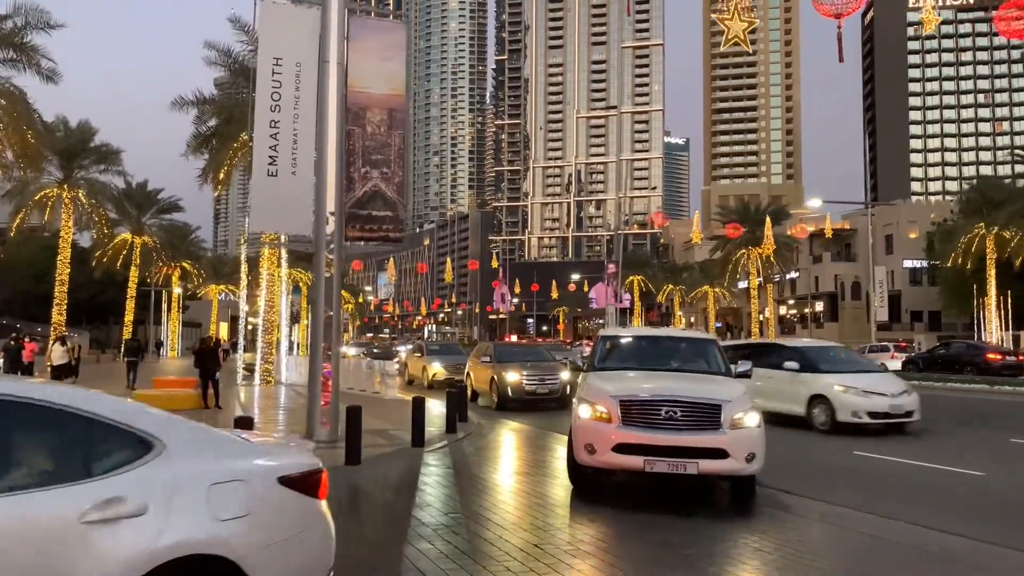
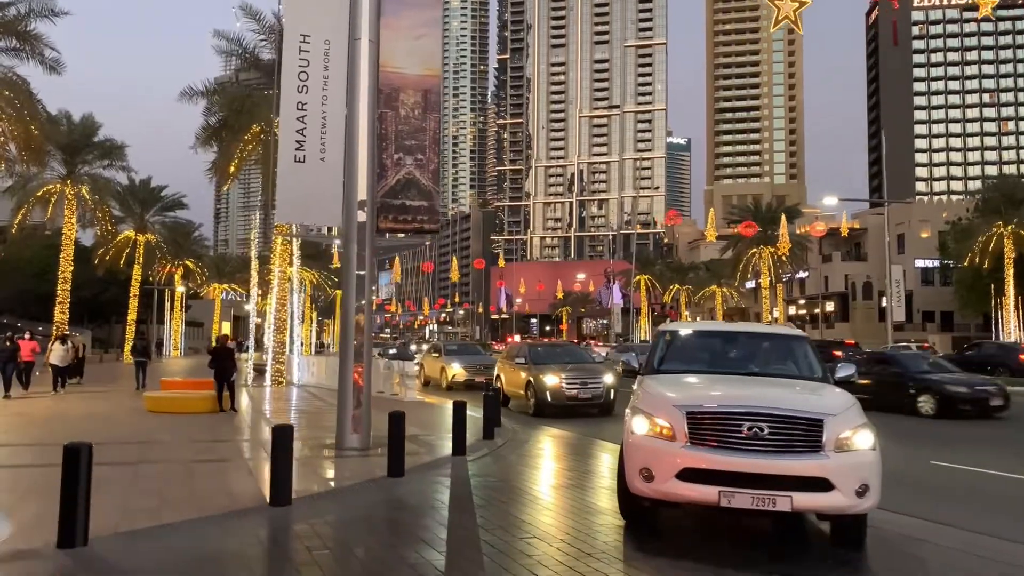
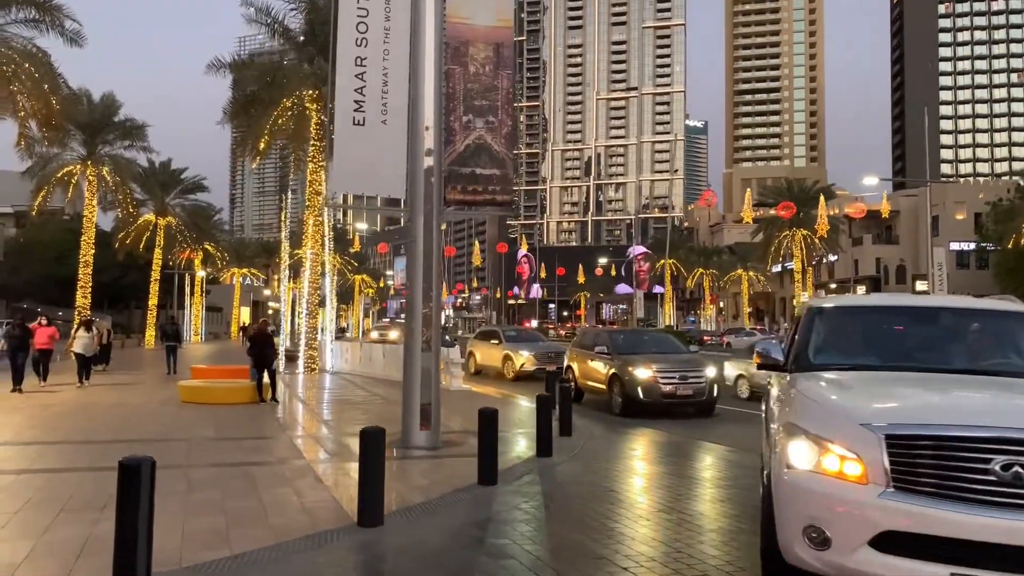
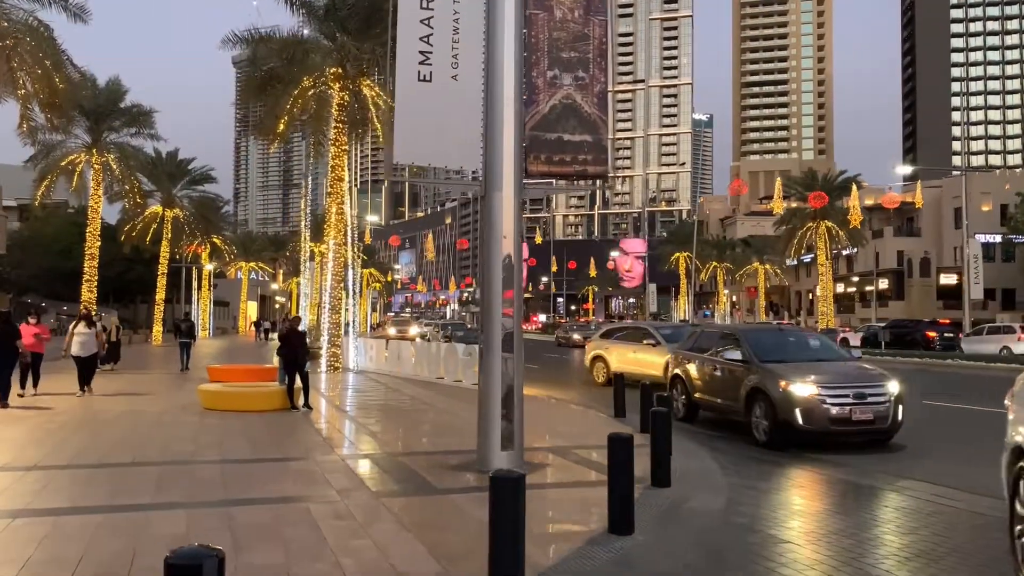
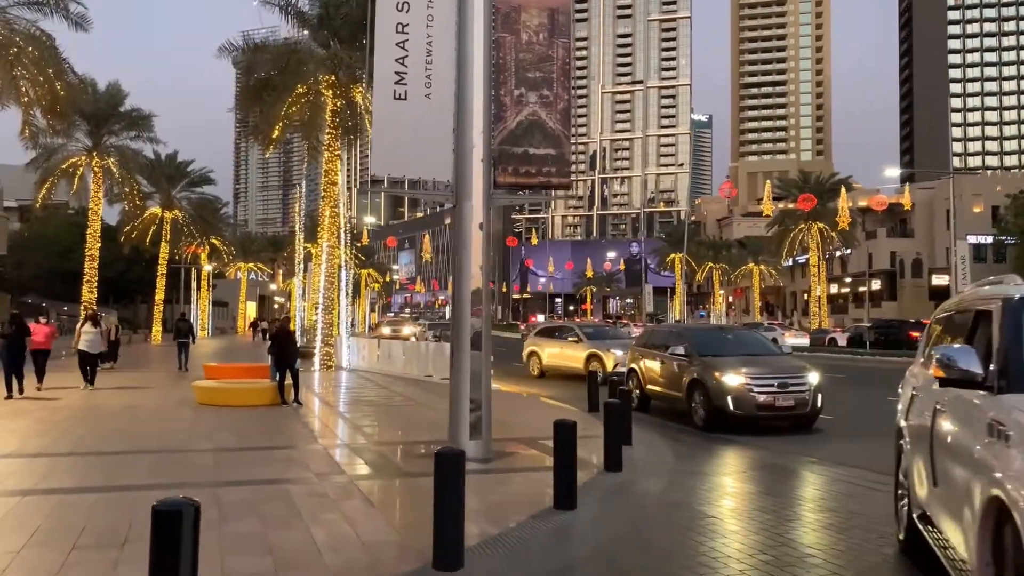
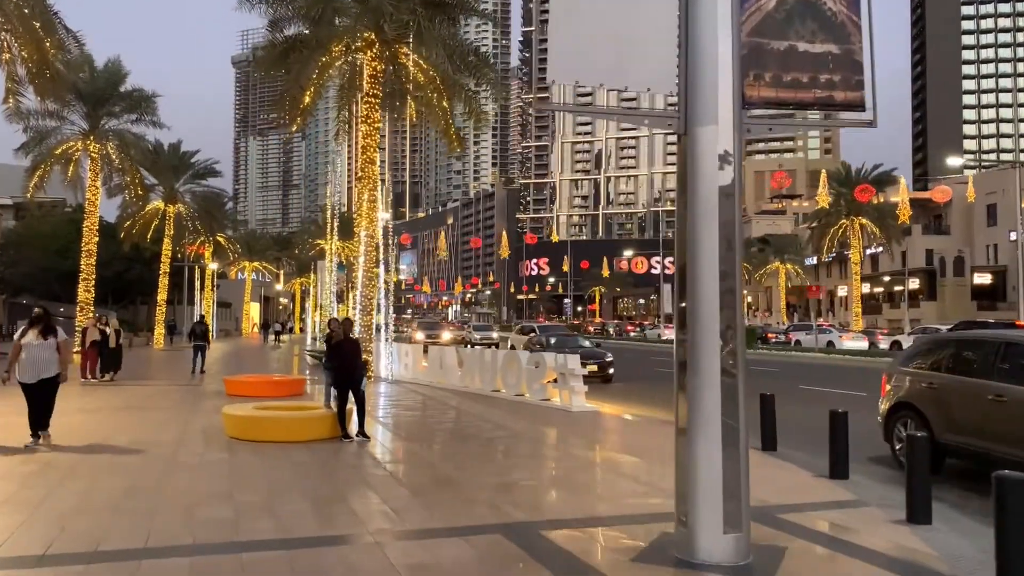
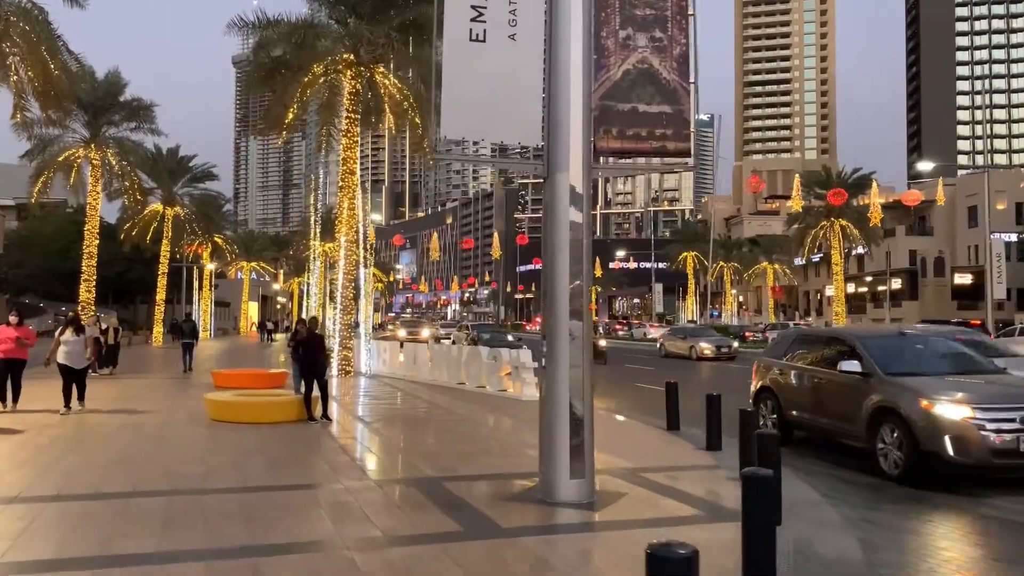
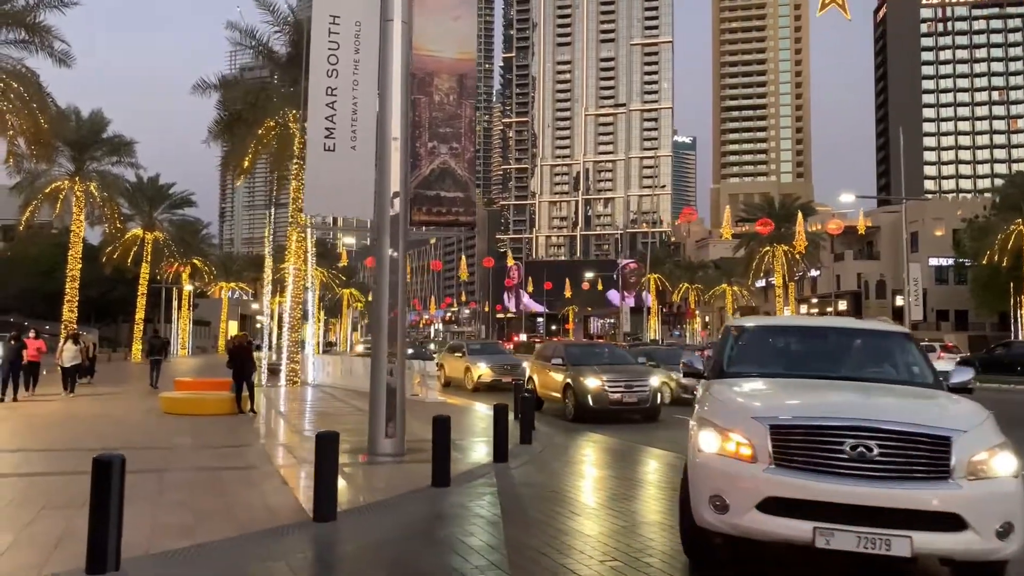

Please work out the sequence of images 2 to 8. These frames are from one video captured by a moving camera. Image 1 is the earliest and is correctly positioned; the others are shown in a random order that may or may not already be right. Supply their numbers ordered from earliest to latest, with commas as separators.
2, 8, 3, 5, 4, 7, 6
